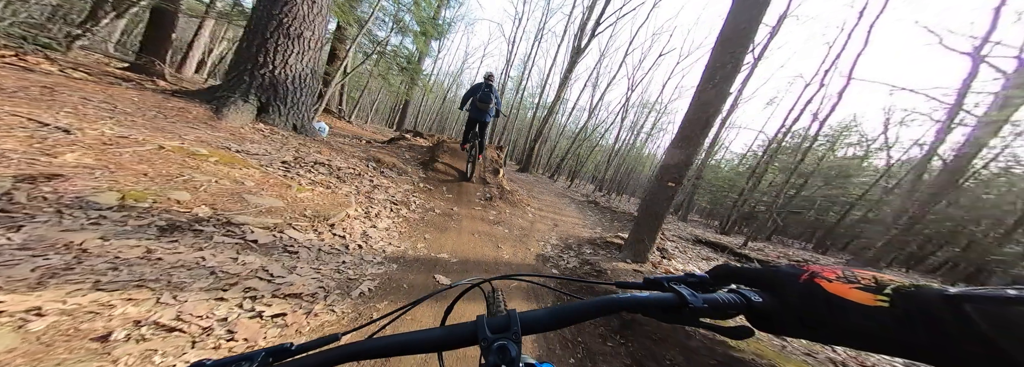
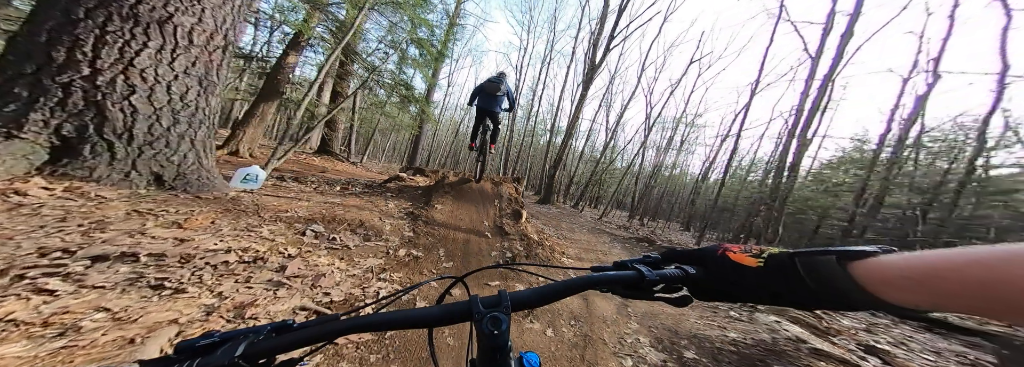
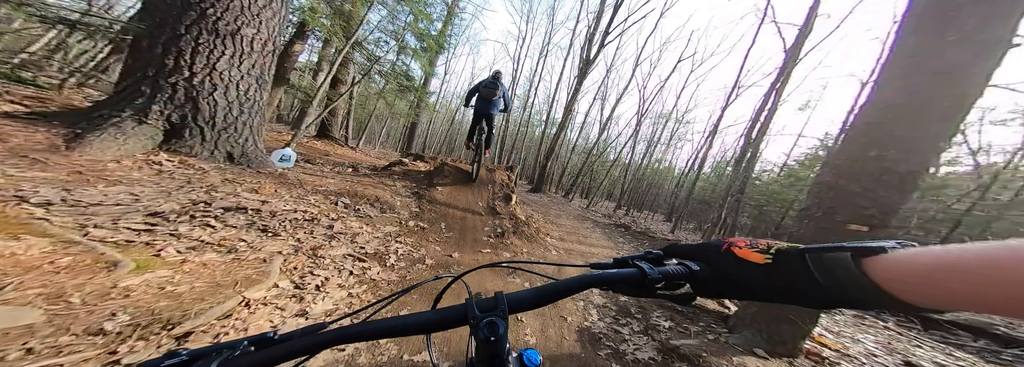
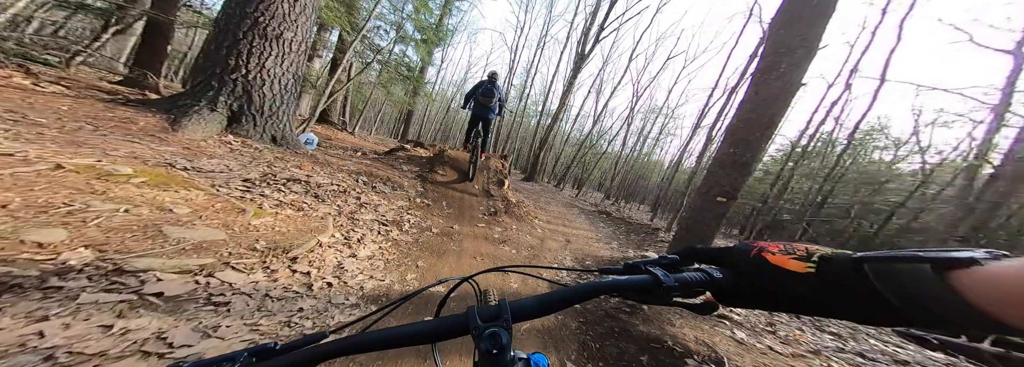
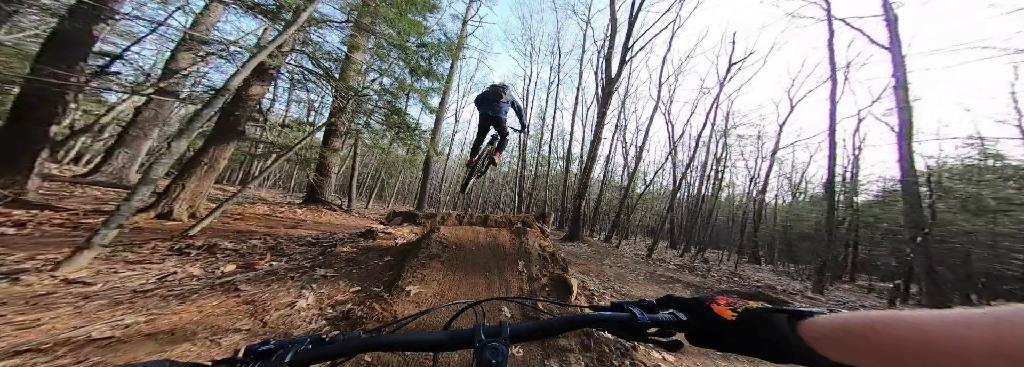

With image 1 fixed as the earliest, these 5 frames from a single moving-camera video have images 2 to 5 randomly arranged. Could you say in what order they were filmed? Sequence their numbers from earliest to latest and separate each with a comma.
4, 3, 2, 5
